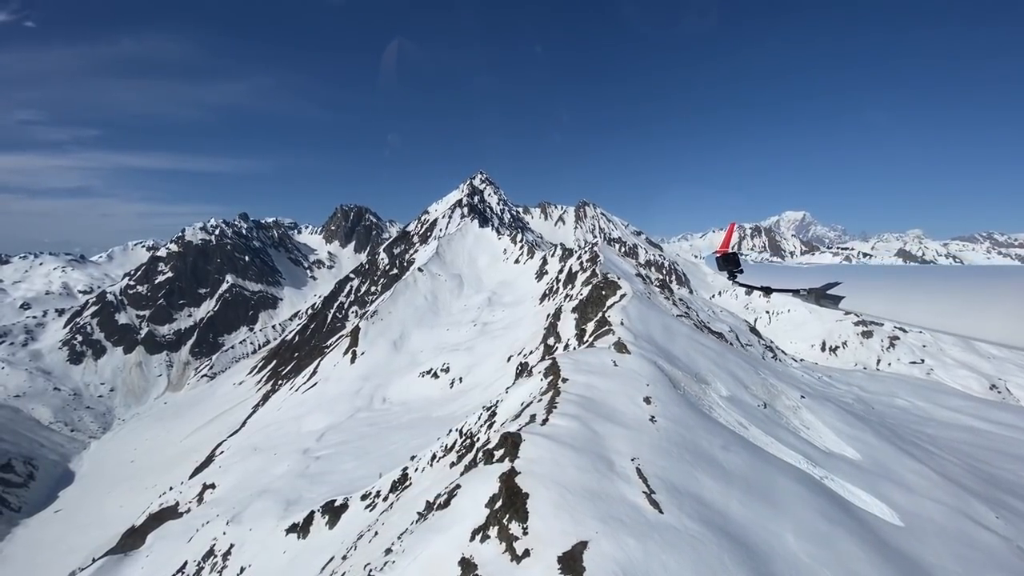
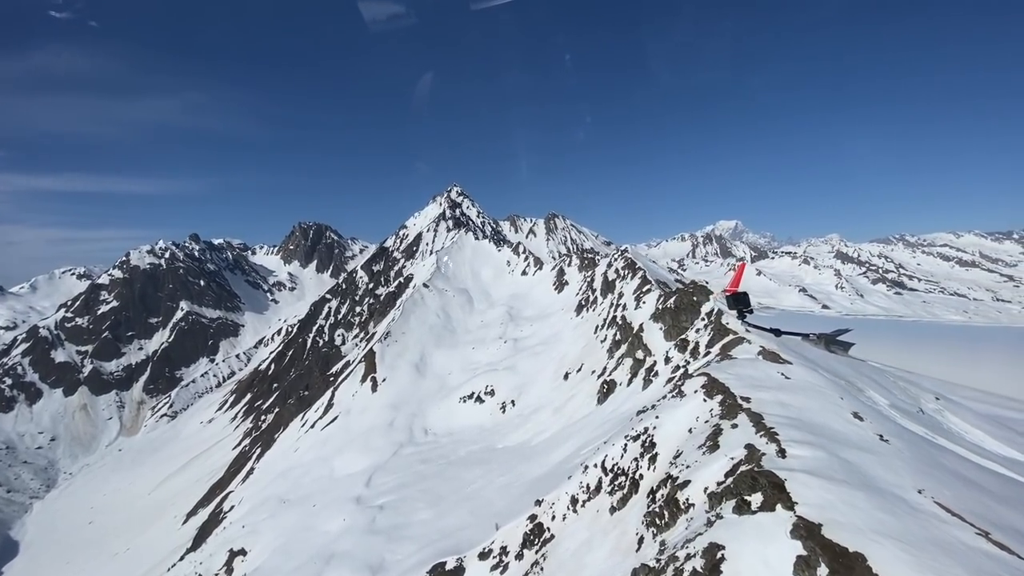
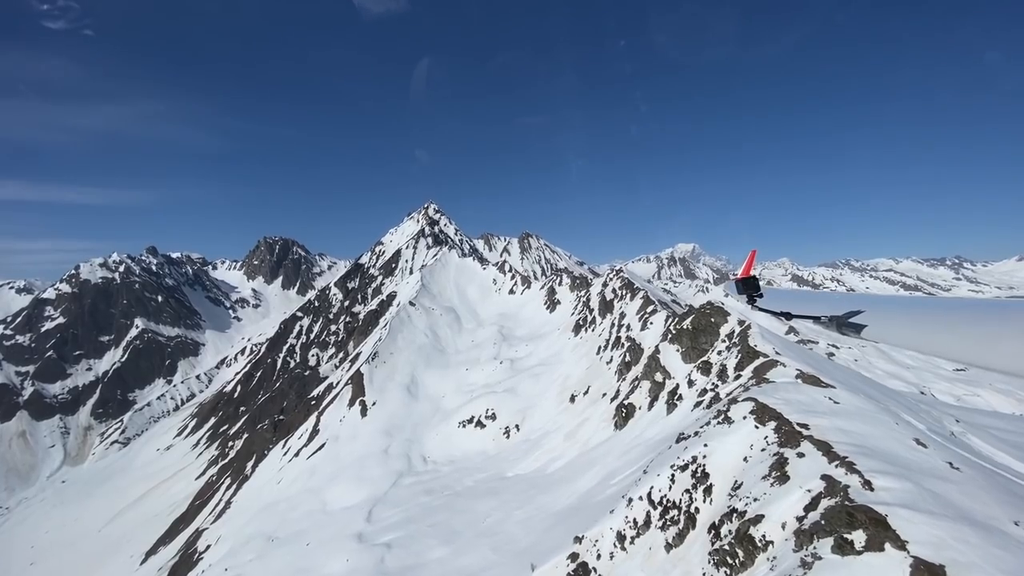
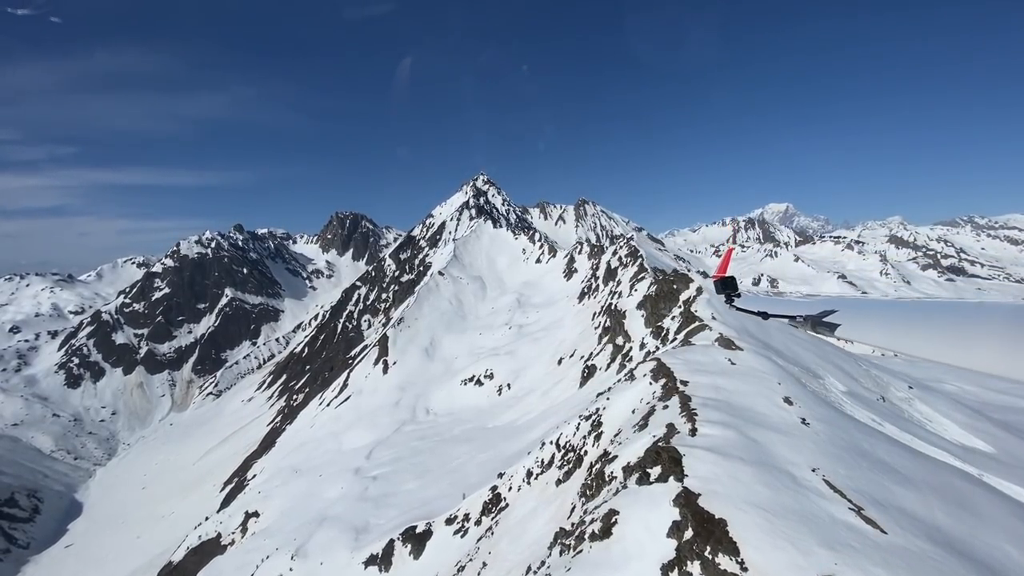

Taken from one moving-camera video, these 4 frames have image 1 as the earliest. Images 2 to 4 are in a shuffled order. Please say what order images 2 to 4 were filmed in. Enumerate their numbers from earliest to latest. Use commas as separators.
4, 2, 3
